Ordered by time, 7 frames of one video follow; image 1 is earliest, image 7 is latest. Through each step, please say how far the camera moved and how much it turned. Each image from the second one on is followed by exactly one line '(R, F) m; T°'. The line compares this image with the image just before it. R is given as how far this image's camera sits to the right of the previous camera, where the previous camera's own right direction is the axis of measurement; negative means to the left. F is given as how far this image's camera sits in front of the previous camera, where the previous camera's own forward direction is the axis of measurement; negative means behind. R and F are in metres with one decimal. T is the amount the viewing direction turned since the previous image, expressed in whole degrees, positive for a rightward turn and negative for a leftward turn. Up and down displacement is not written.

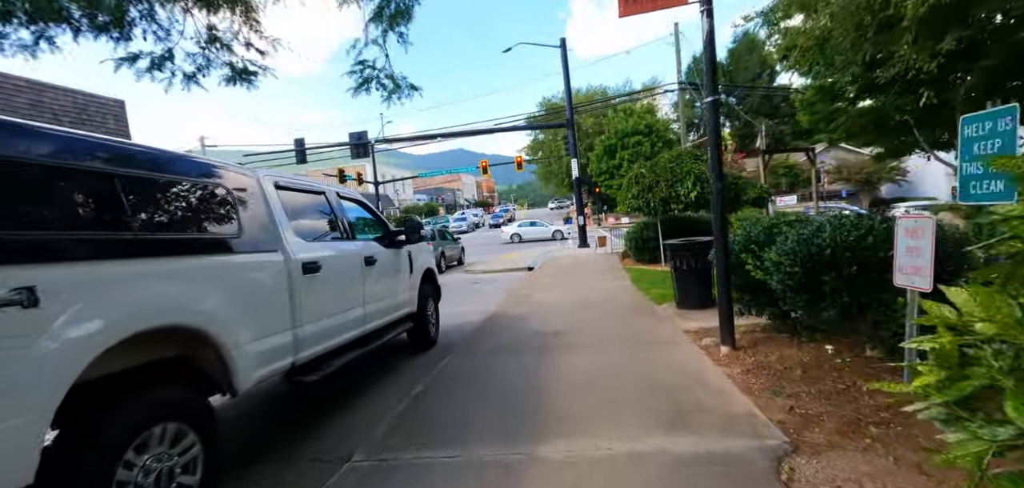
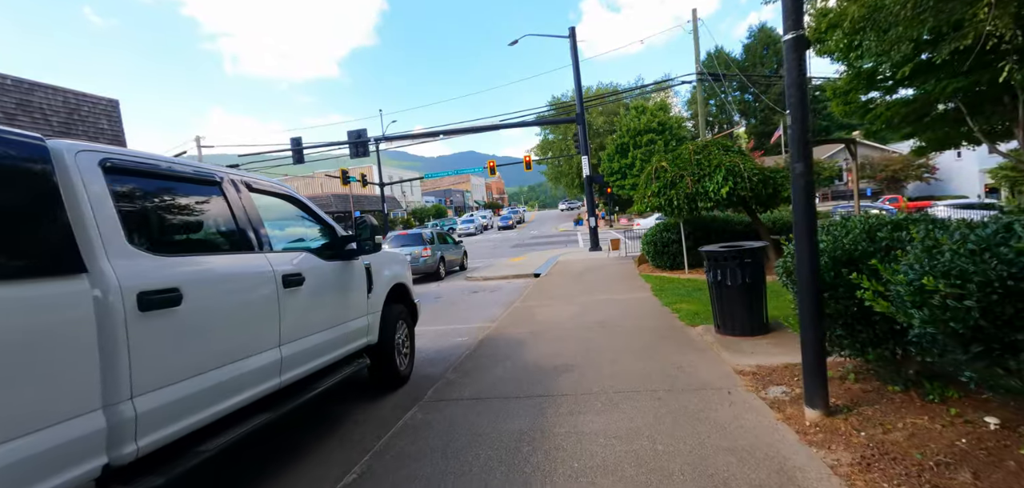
(+0.2, +1.6) m; -1°
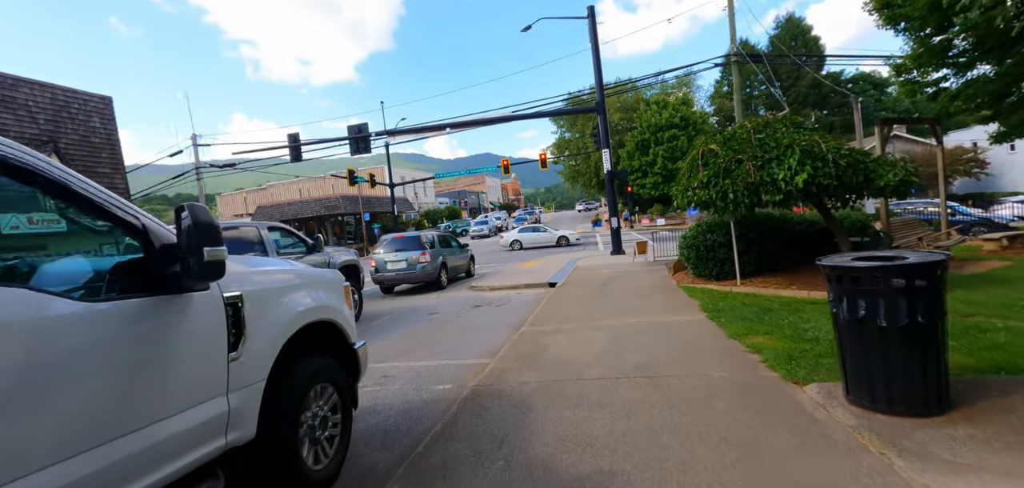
(+0.2, +2.3) m; -2°
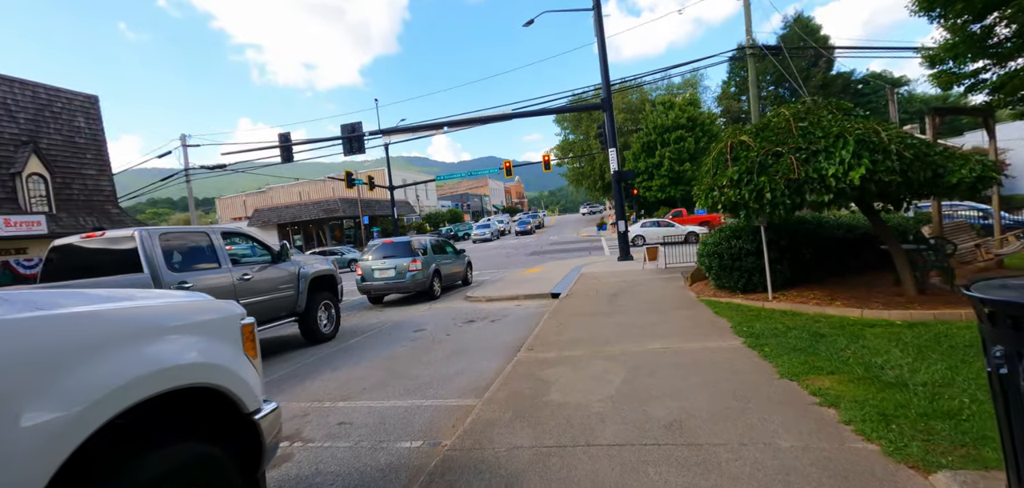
(+0.1, +1.3) m; 0°
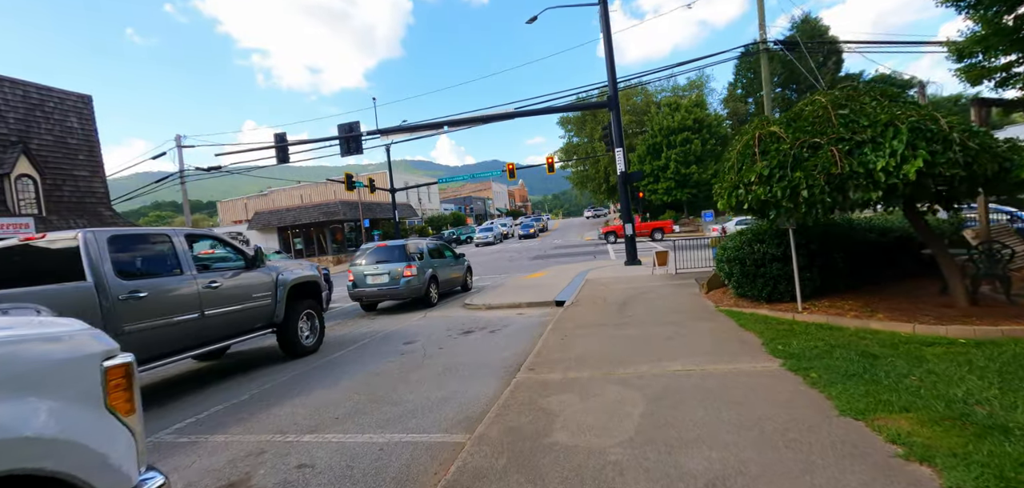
(+0.1, +0.8) m; 0°
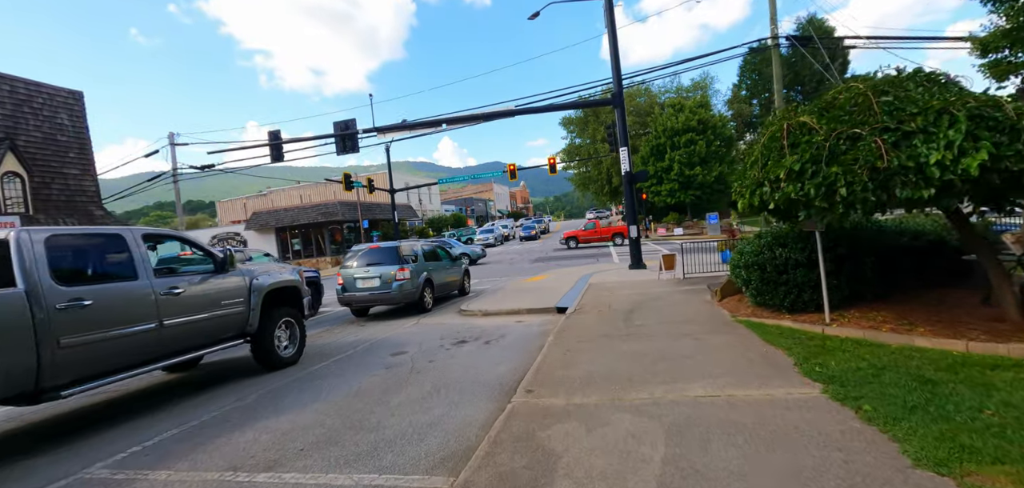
(+0.1, +0.7) m; 0°
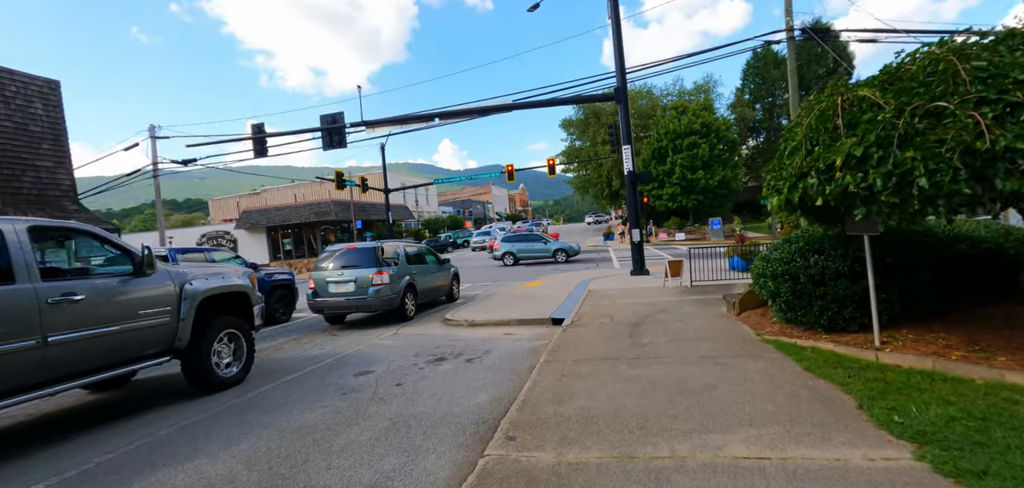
(+0.2, +1.2) m; 0°
